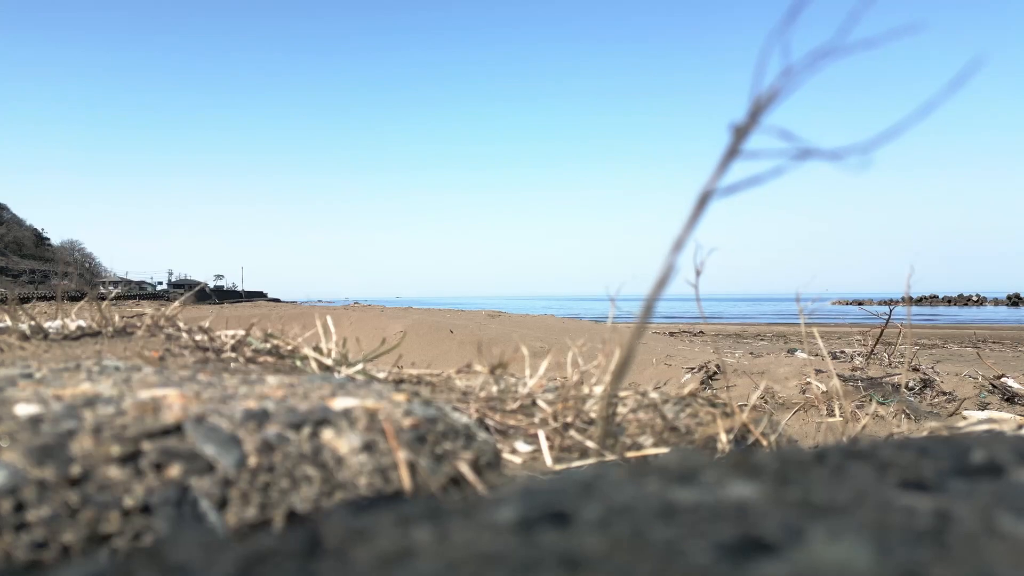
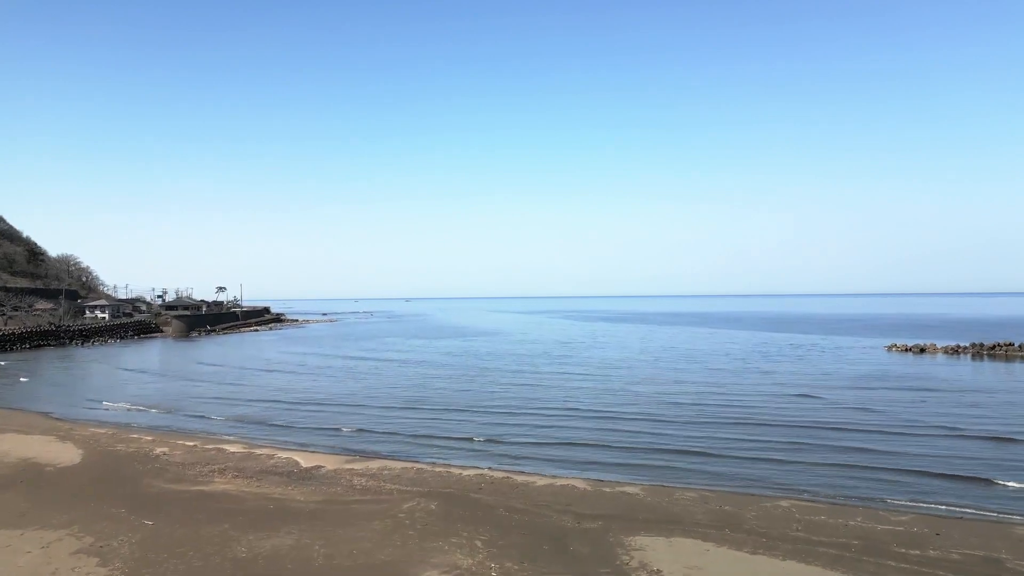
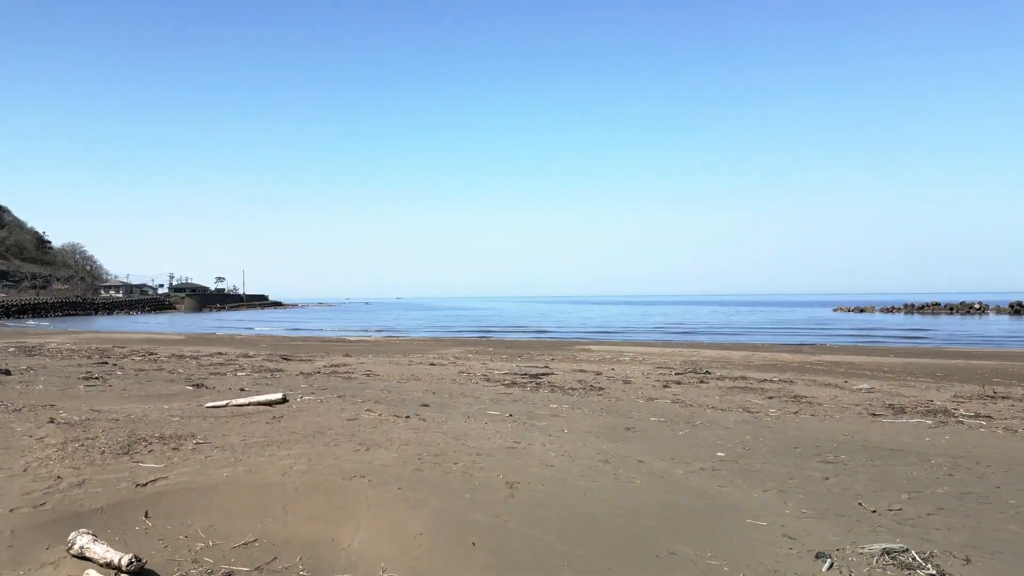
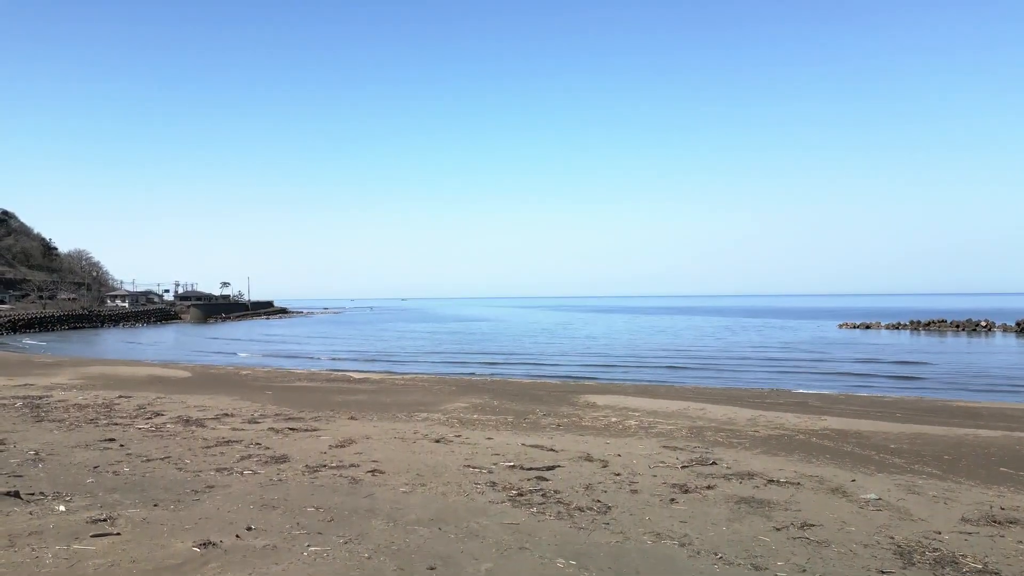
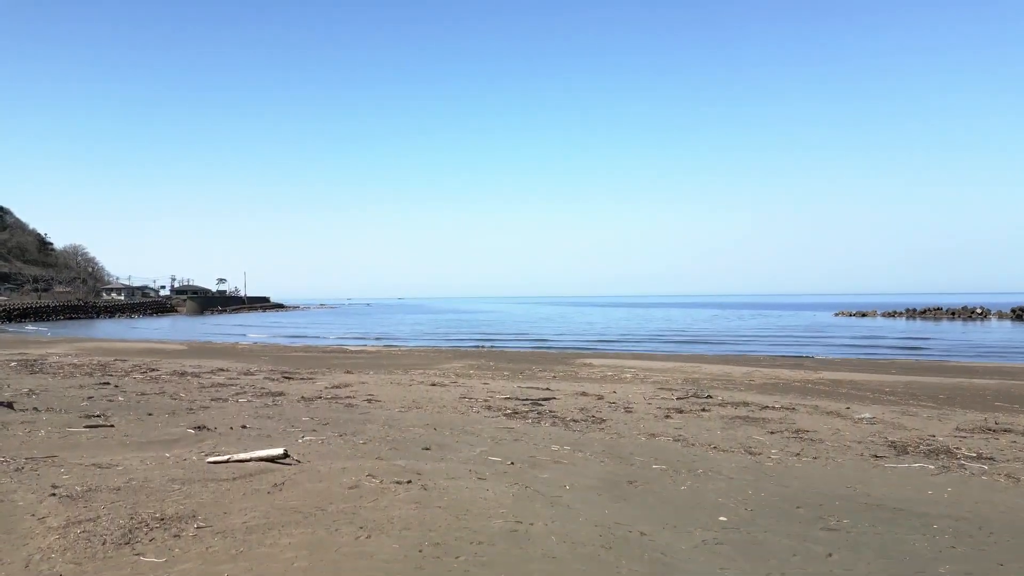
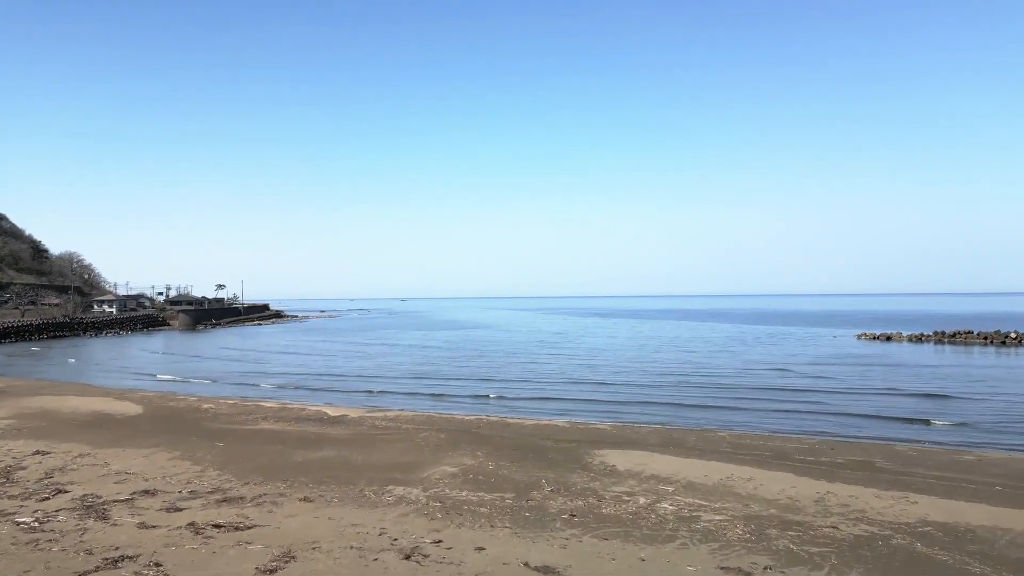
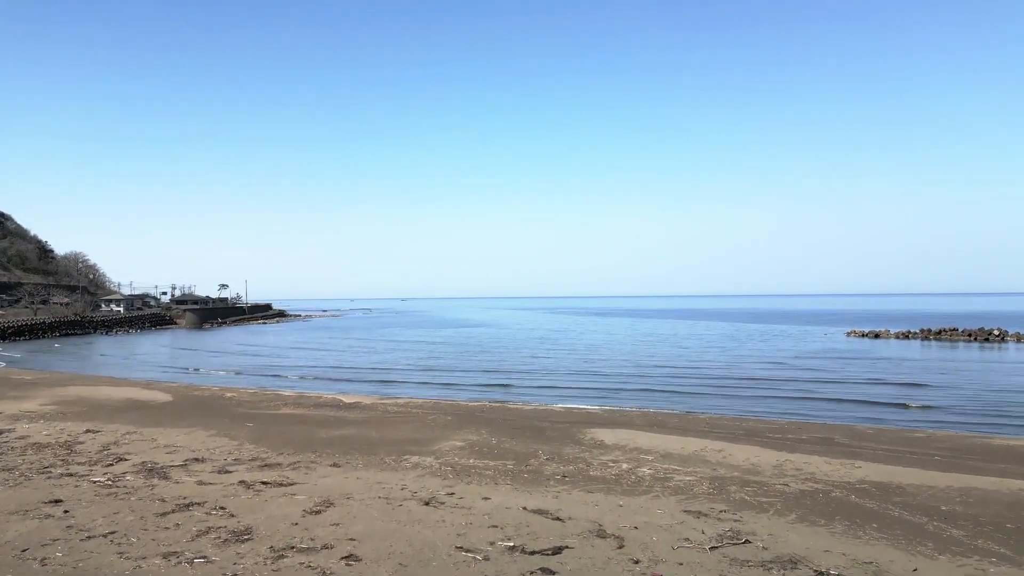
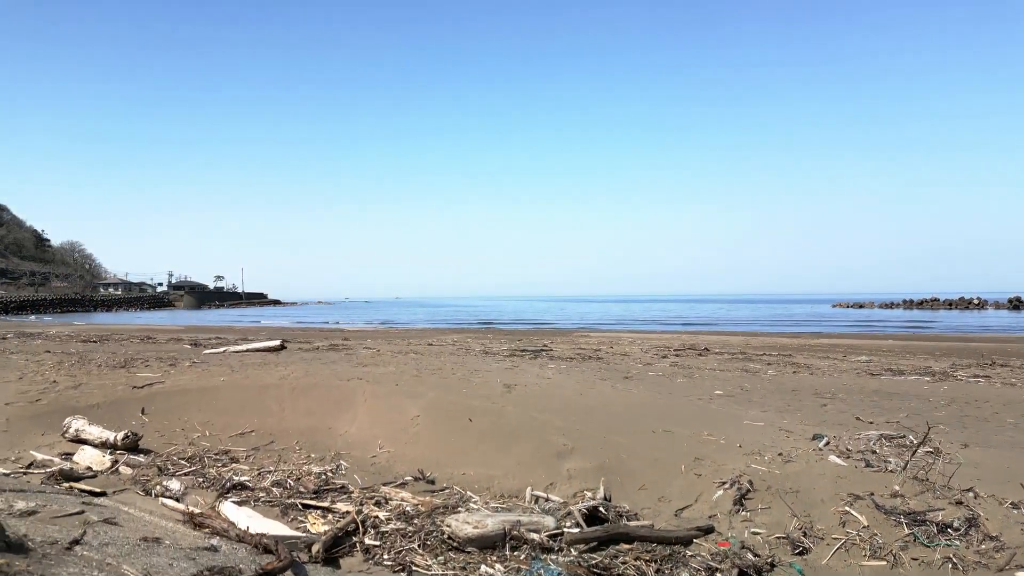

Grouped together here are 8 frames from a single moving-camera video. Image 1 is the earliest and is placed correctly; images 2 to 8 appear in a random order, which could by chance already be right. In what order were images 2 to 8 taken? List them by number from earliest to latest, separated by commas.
8, 3, 5, 4, 7, 6, 2
